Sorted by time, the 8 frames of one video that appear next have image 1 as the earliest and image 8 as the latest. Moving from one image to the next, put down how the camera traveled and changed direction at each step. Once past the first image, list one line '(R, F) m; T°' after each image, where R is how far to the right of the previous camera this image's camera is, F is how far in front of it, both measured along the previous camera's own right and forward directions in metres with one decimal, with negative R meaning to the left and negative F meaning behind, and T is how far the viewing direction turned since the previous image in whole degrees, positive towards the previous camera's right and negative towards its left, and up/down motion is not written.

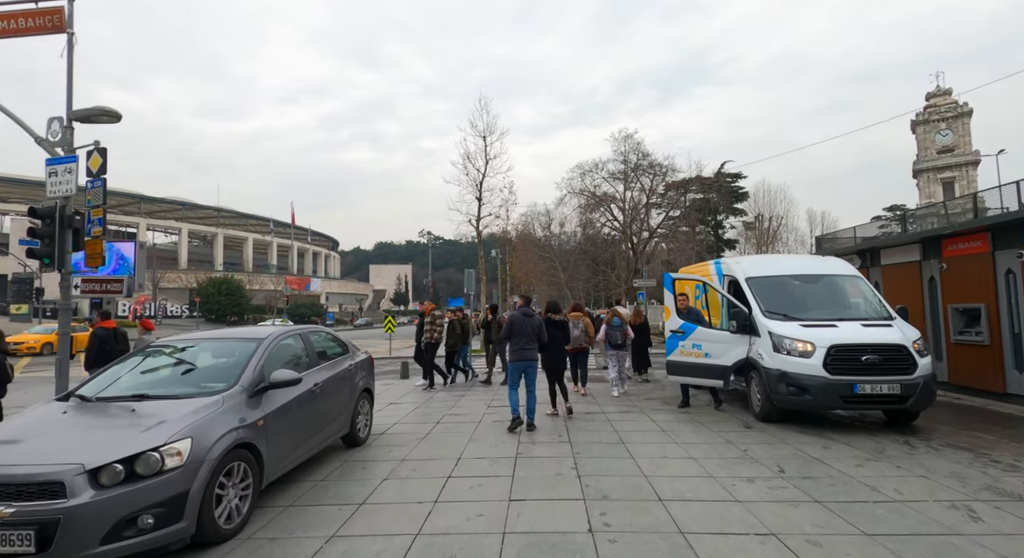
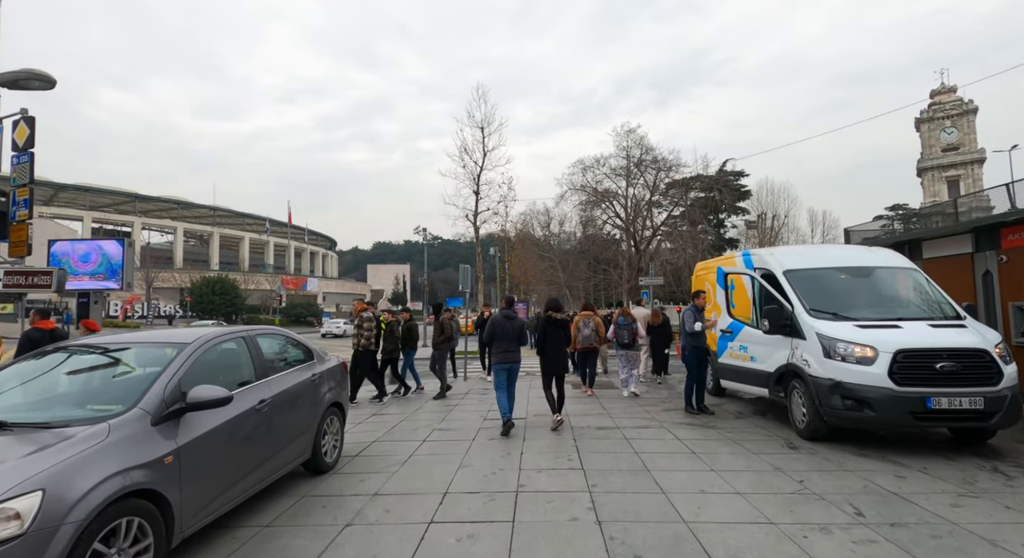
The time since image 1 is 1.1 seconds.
(0.0, +1.2) m; 0°
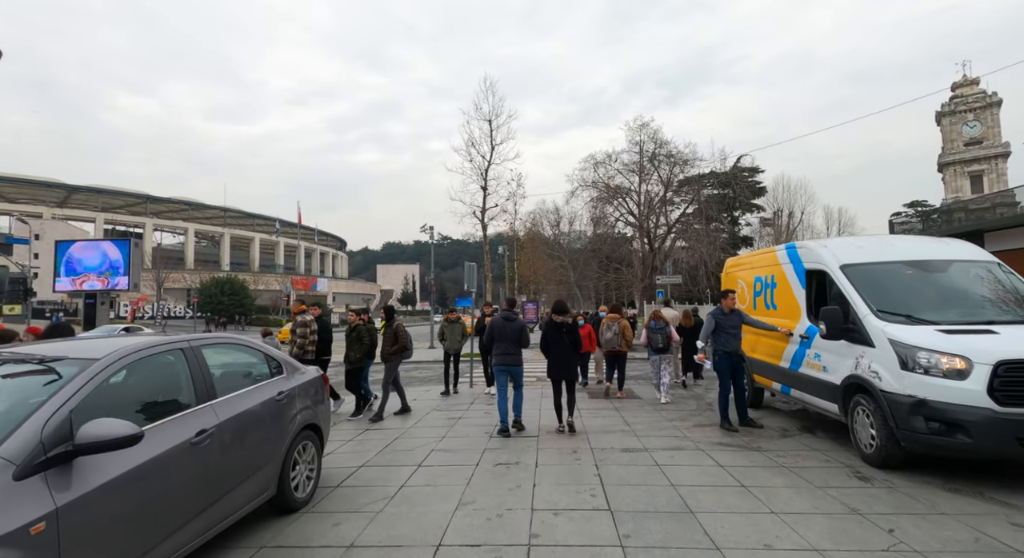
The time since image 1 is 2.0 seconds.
(0.0, +1.0) m; -1°
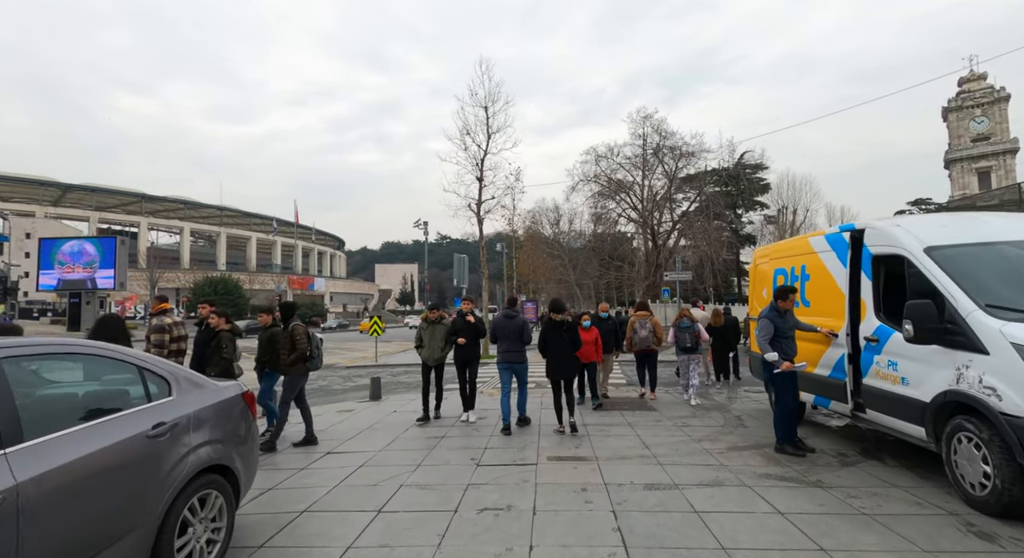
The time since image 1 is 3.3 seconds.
(+0.1, +1.4) m; 0°
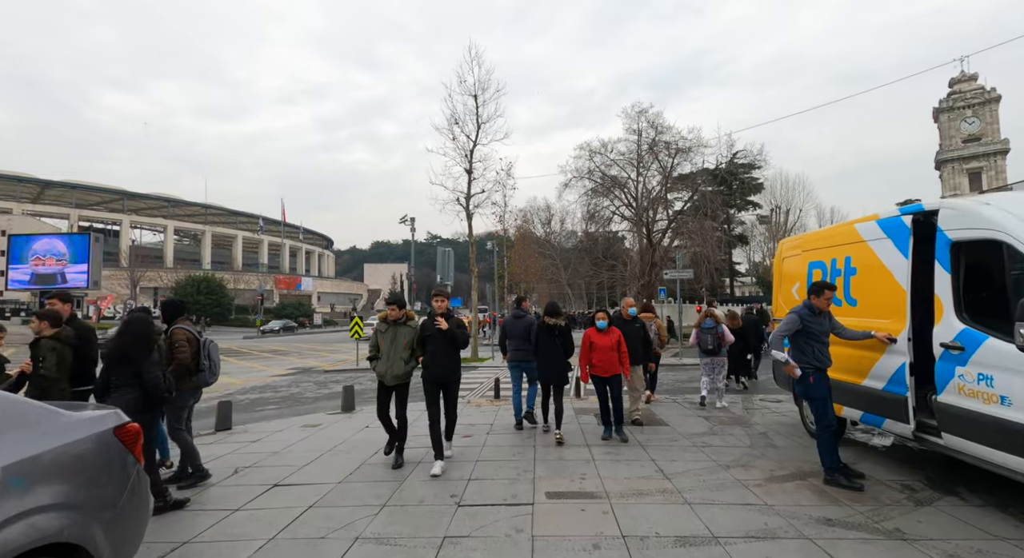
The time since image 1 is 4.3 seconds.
(0.0, +1.1) m; +1°
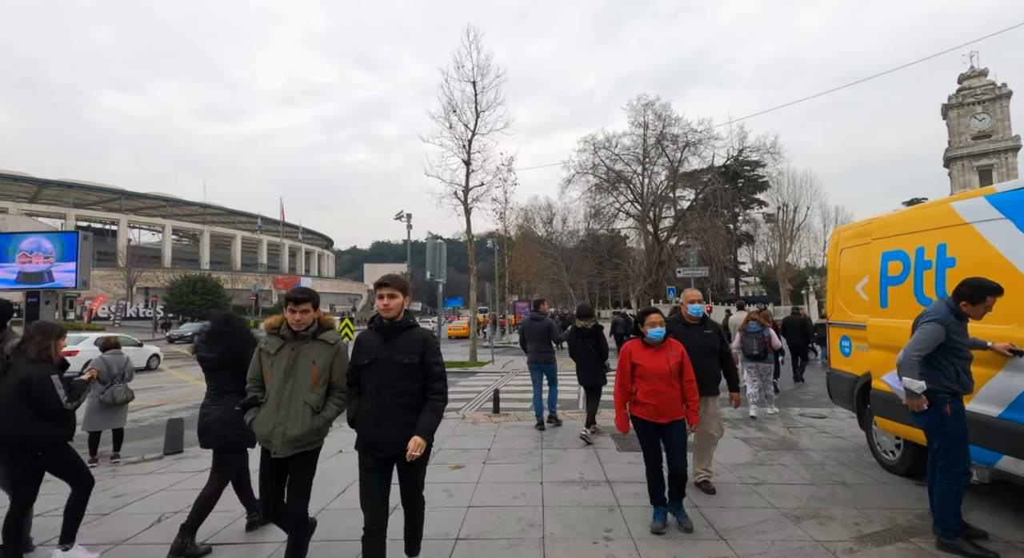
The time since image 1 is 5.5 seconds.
(0.0, +1.3) m; 0°
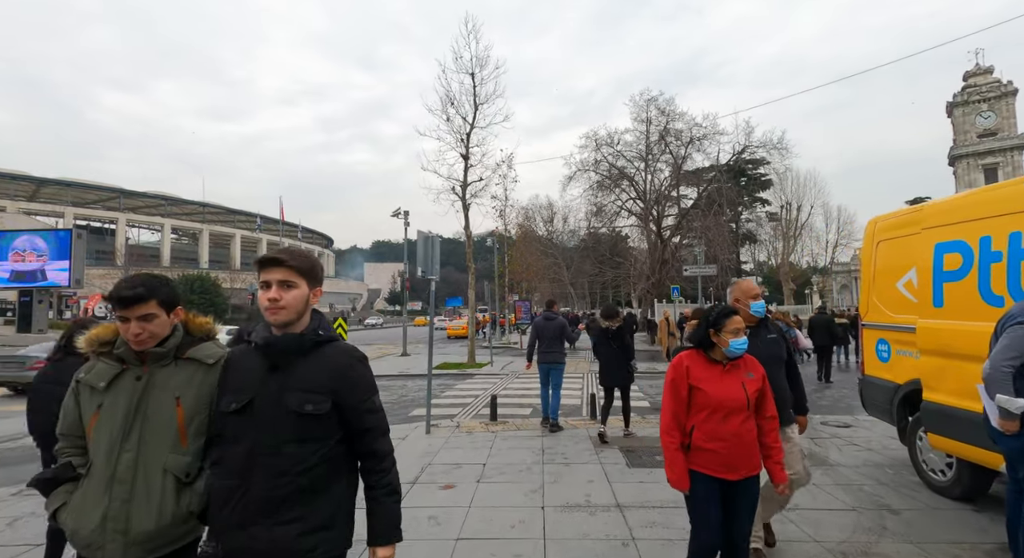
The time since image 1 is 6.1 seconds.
(0.0, +0.6) m; 0°
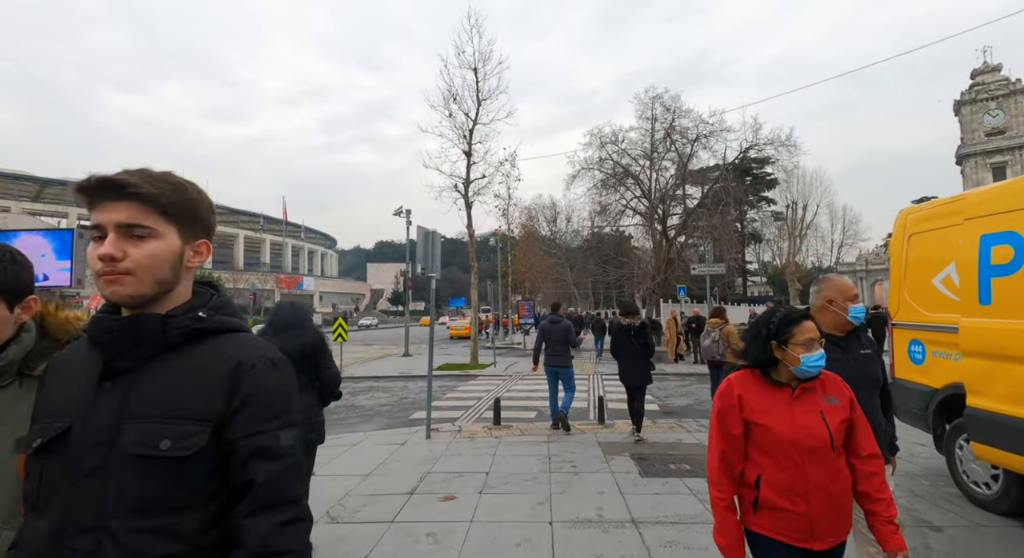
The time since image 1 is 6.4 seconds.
(0.0, +0.4) m; 0°
